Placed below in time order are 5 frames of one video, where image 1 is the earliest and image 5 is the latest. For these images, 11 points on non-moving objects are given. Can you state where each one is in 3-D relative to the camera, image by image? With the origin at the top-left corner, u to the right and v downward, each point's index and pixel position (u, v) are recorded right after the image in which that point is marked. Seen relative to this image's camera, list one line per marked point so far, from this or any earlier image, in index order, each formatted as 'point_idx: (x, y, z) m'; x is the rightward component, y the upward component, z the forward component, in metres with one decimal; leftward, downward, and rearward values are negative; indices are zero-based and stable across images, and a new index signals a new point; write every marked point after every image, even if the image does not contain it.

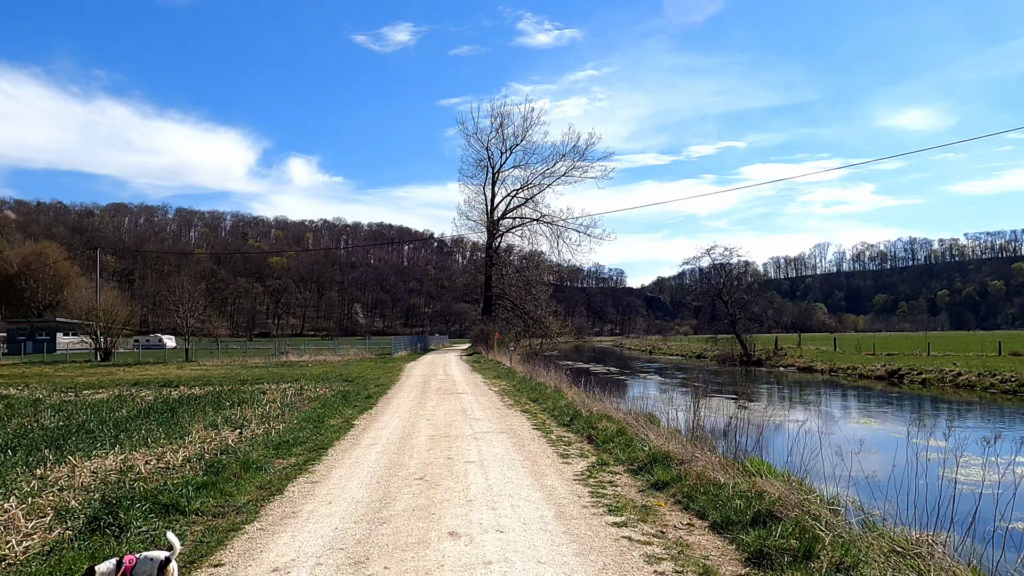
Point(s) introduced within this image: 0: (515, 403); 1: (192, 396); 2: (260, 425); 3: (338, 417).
0: (+0.1, -2.7, +13.4) m
1: (-9.3, -3.1, +16.9) m
2: (-4.6, -2.5, +10.6) m
3: (-3.6, -2.6, +11.9) m
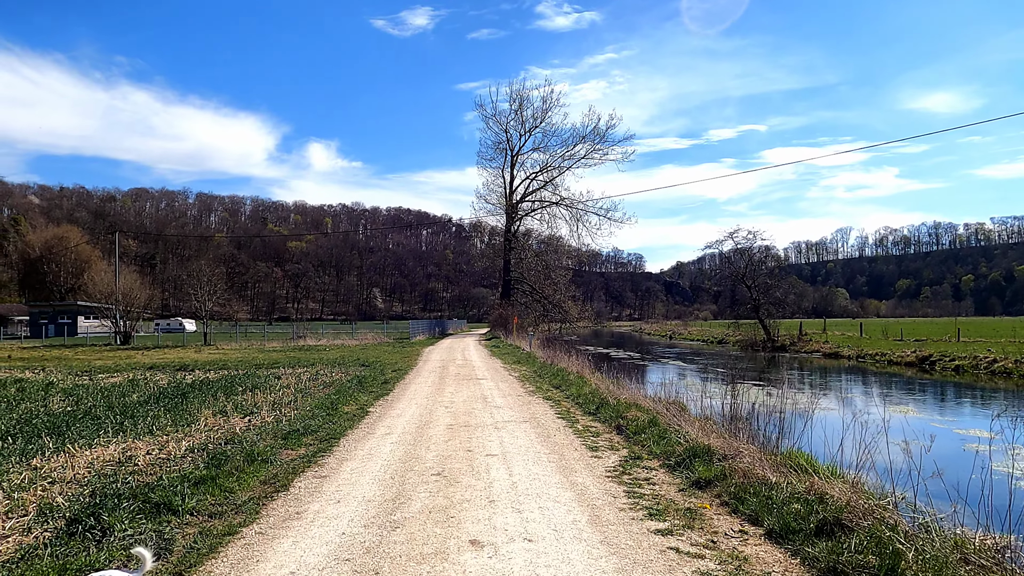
0: (+0.5, -2.3, +12.9) m
1: (-8.8, -2.6, +16.6) m
2: (-4.2, -2.2, +10.1) m
3: (-3.1, -2.3, +11.4) m
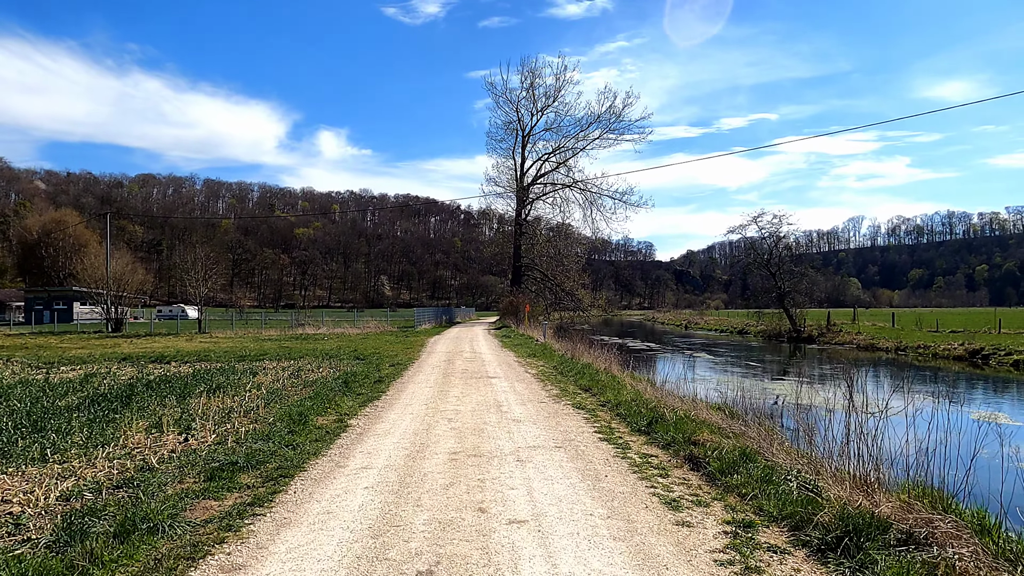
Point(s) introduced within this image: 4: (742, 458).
0: (+0.9, -1.9, +10.3) m
1: (-8.3, -2.2, +14.2) m
2: (-3.9, -1.8, +7.7) m
3: (-2.8, -1.9, +8.9) m
4: (+2.3, -1.7, +5.9) m
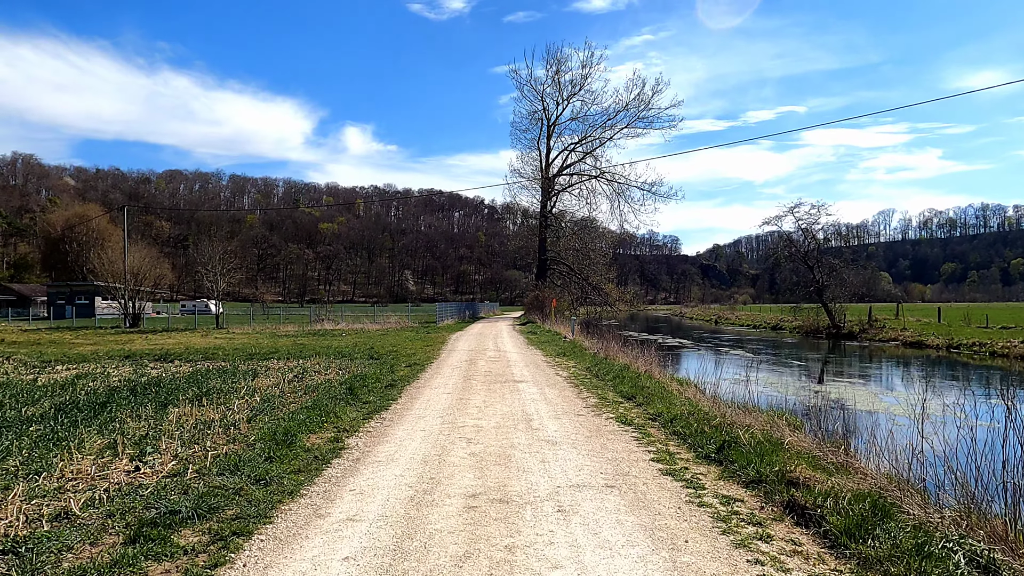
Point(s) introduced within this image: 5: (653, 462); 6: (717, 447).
0: (+1.3, -1.8, +8.7) m
1: (-7.7, -2.0, +12.9) m
2: (-3.5, -1.7, +6.3) m
3: (-2.4, -1.8, +7.4) m
4: (+2.6, -1.6, +4.2) m
5: (+1.4, -1.7, +5.7) m
6: (+2.2, -1.7, +6.2) m
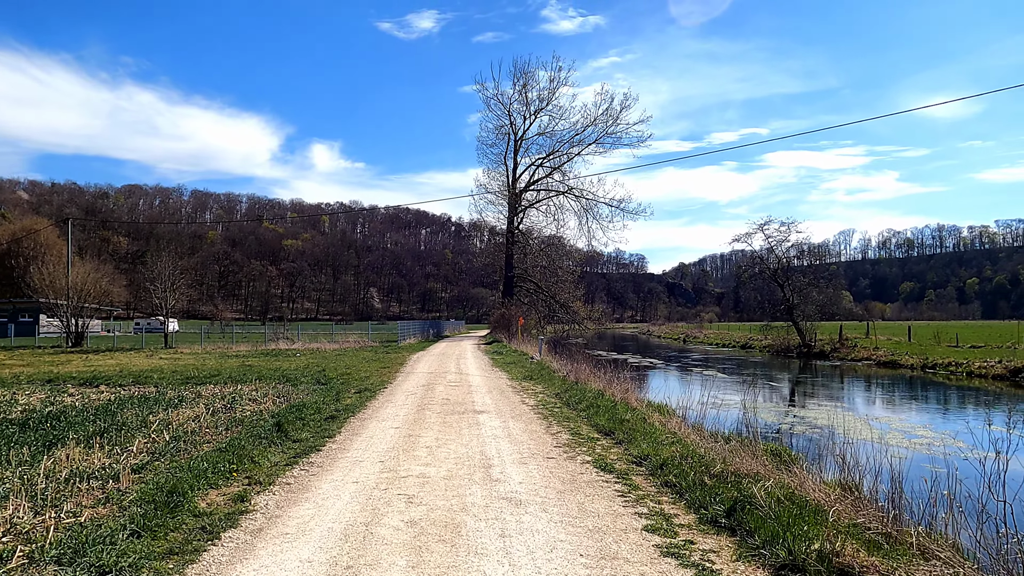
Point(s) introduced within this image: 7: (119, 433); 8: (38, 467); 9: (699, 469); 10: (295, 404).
0: (+0.8, -2.0, +7.4) m
1: (-8.4, -2.3, +11.1) m
2: (-3.9, -1.9, +4.7) m
3: (-2.8, -2.0, +5.9) m
4: (+2.3, -1.7, +3.0) m
5: (+1.0, -1.8, +4.4) m
6: (+1.8, -1.8, +4.9) m
7: (-5.6, -2.1, +8.3) m
8: (-5.2, -2.0, +6.5) m
9: (+2.0, -1.9, +6.2) m
10: (-3.9, -2.1, +10.6) m
